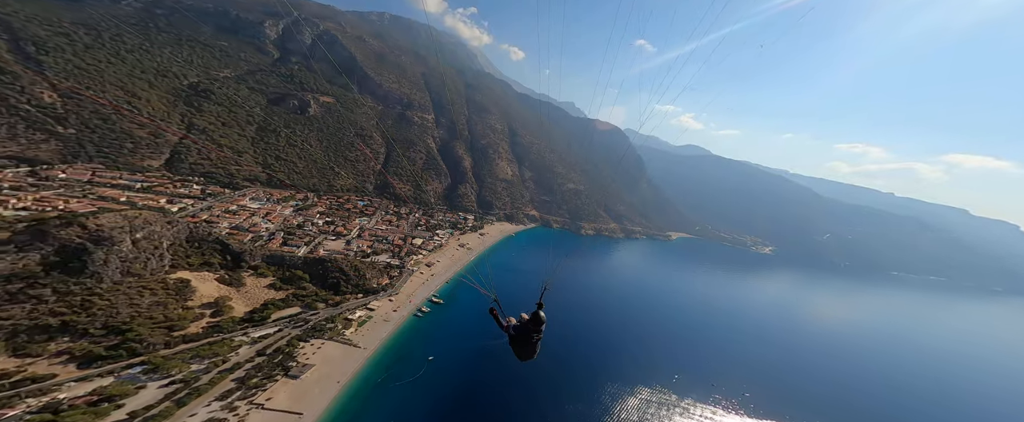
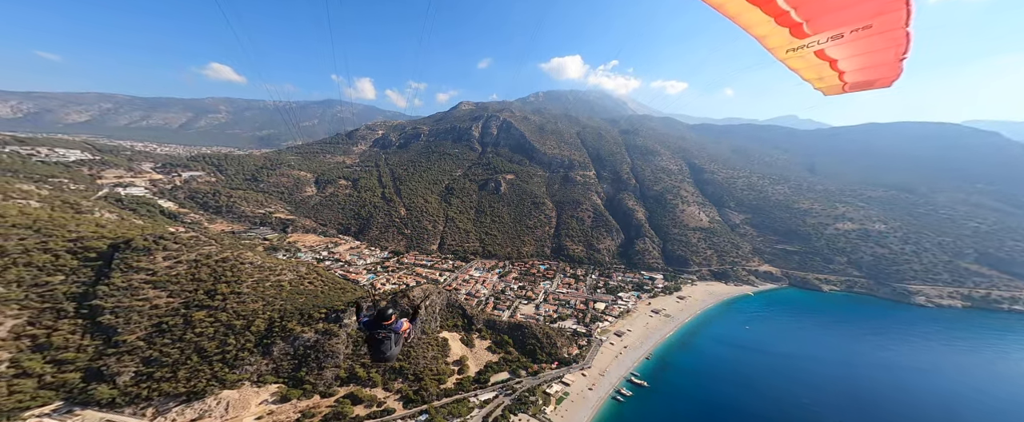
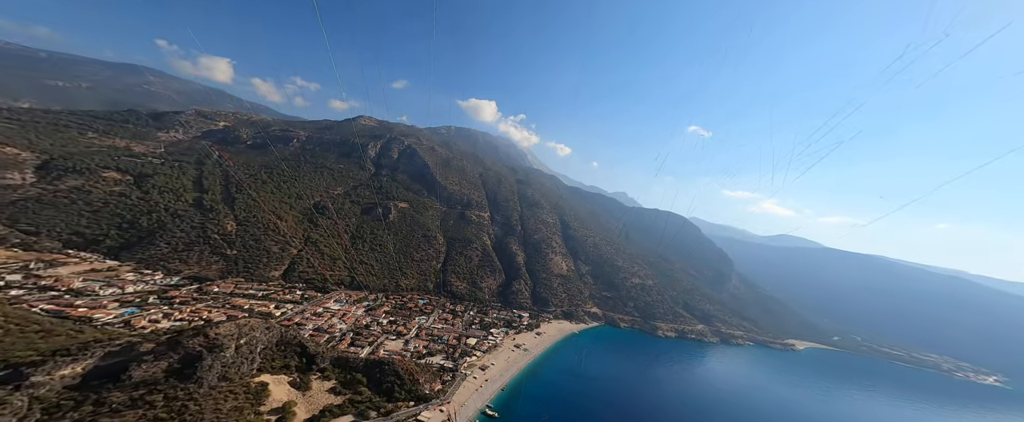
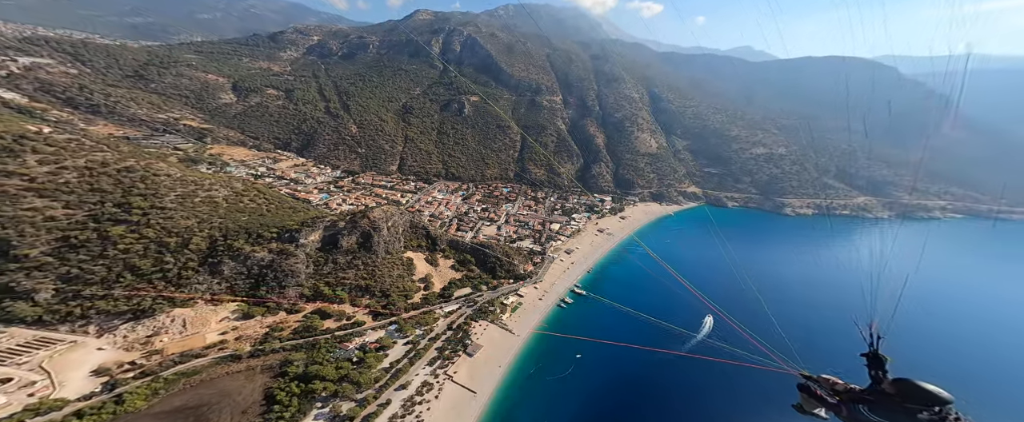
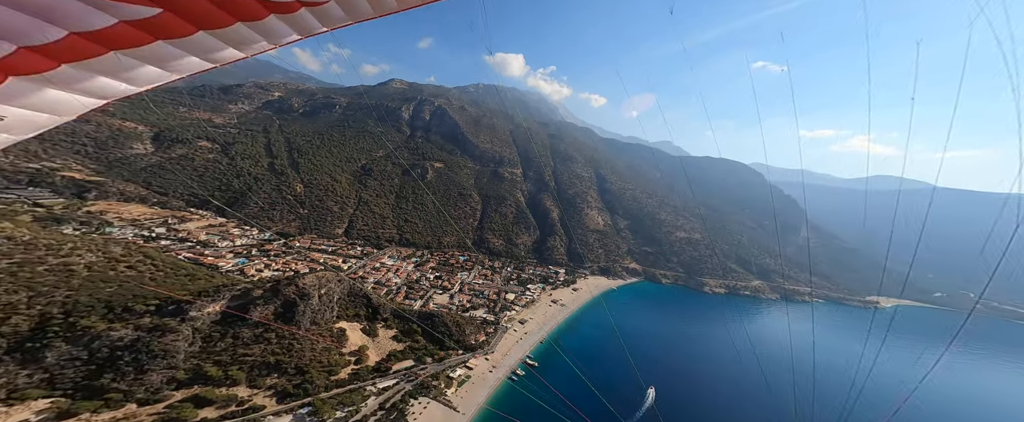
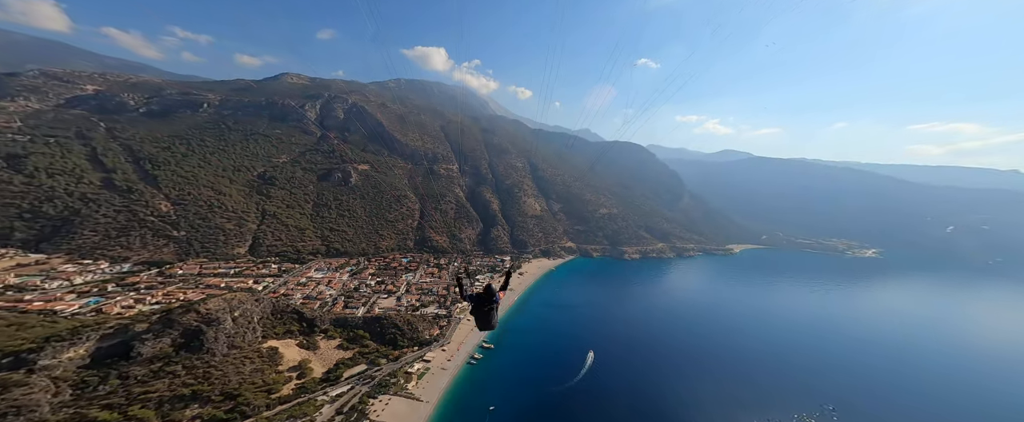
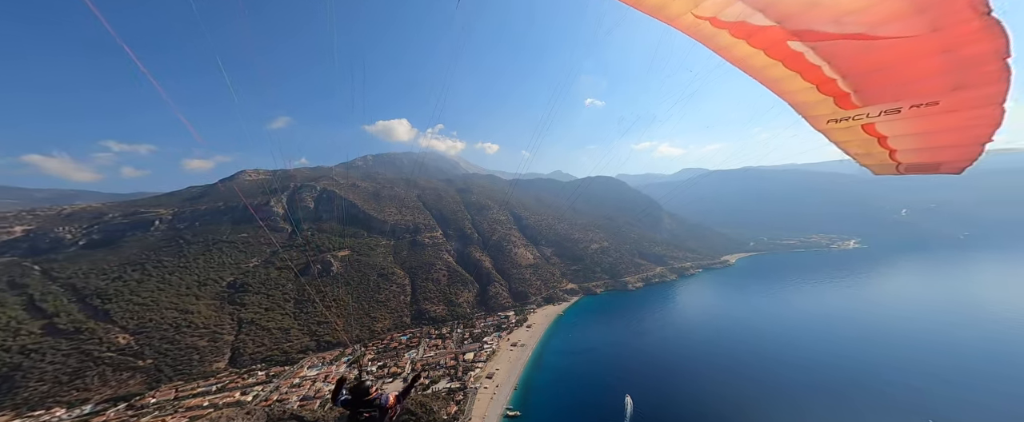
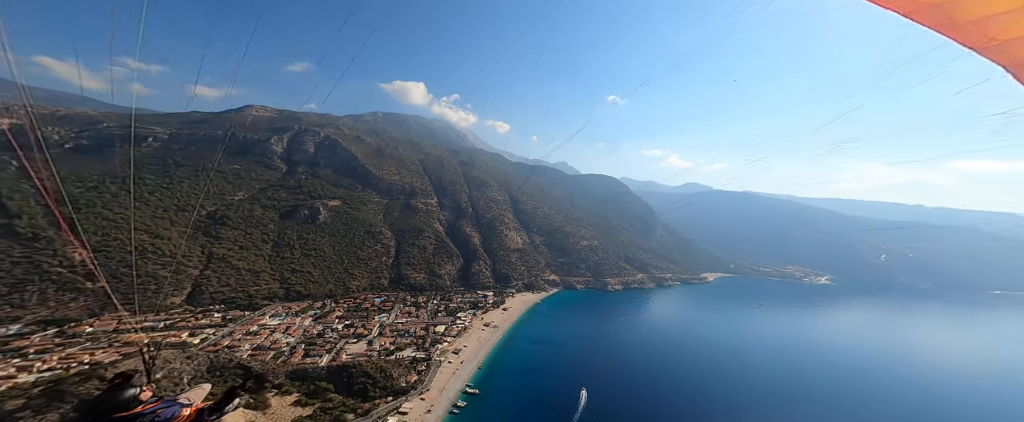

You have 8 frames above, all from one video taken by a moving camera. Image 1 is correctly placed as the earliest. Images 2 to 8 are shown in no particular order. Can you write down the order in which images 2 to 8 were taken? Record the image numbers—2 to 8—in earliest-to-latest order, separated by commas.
6, 7, 8, 3, 5, 4, 2
